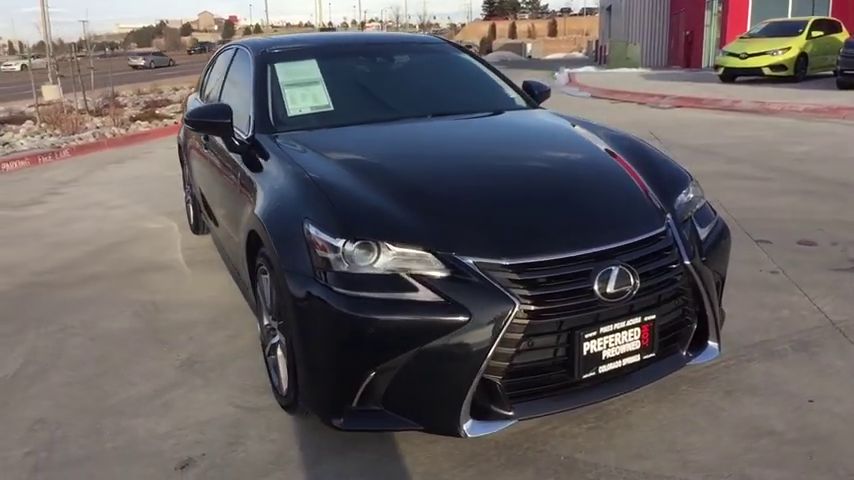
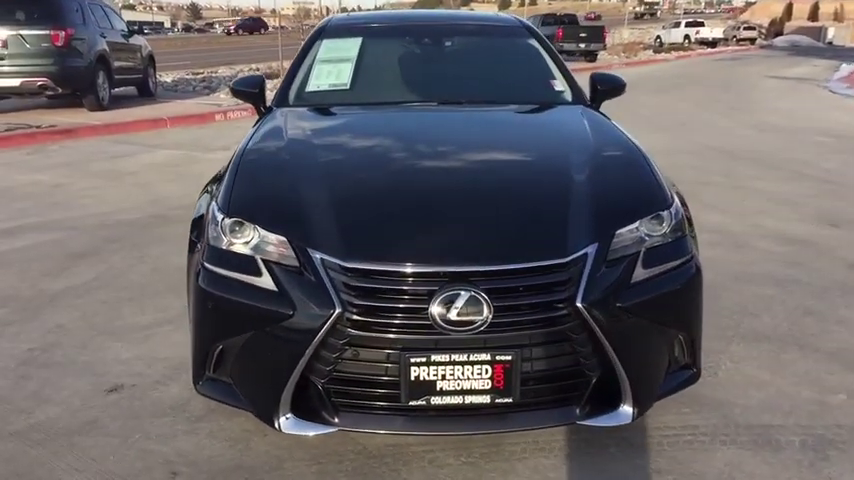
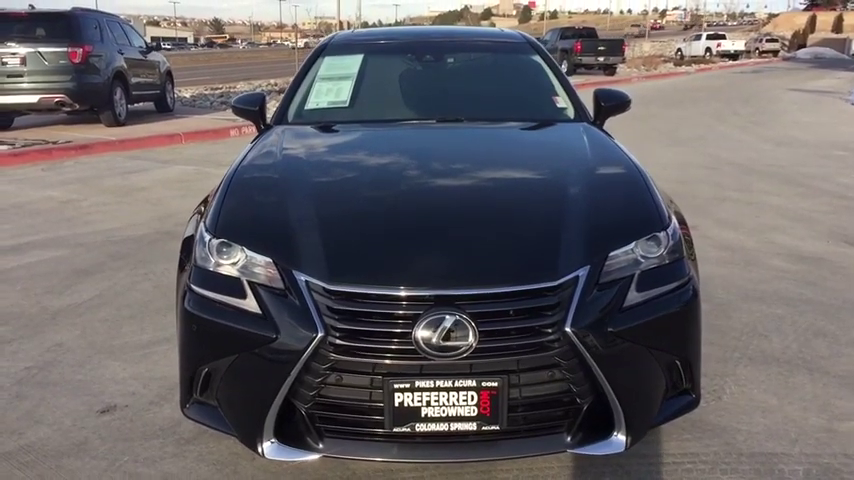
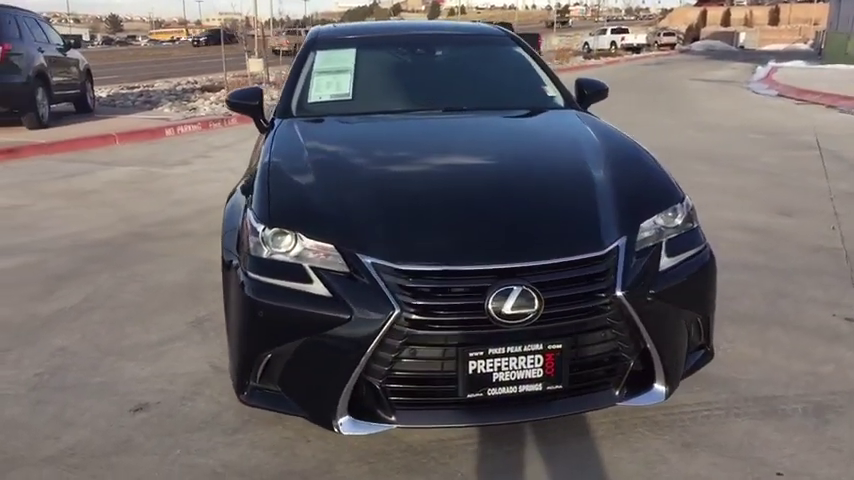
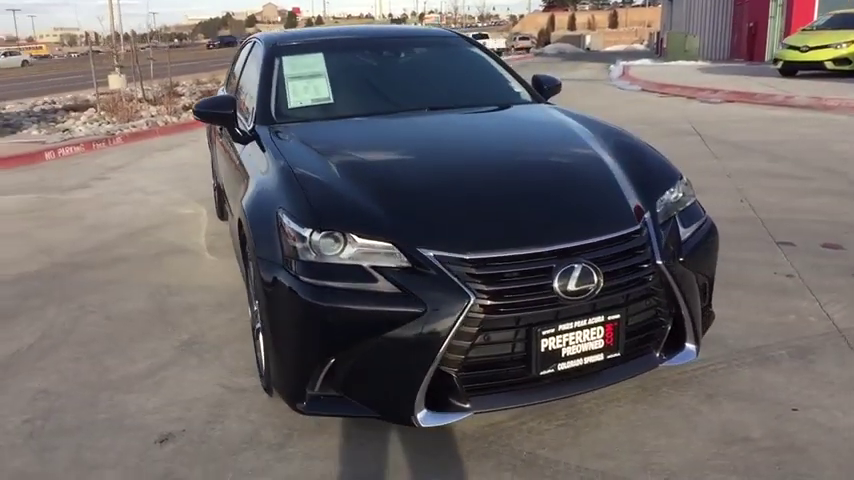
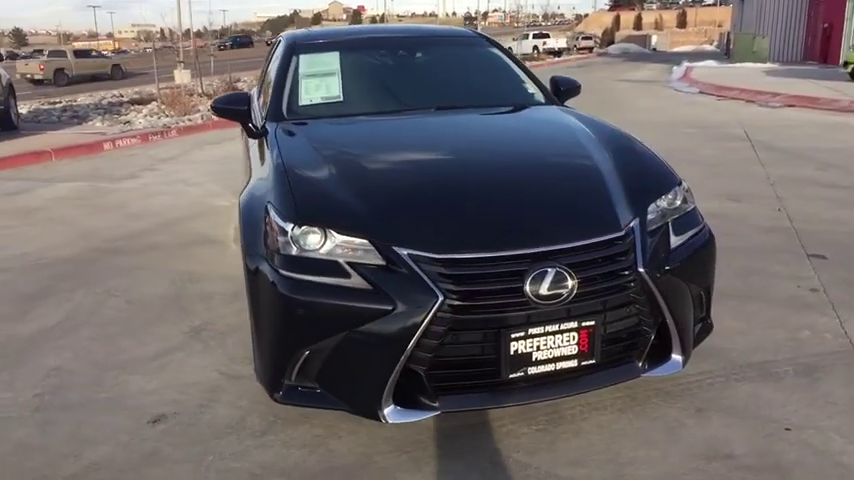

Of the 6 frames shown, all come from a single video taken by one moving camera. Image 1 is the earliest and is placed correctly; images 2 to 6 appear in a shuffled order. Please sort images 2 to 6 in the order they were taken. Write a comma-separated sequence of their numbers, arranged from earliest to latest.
5, 6, 4, 2, 3
